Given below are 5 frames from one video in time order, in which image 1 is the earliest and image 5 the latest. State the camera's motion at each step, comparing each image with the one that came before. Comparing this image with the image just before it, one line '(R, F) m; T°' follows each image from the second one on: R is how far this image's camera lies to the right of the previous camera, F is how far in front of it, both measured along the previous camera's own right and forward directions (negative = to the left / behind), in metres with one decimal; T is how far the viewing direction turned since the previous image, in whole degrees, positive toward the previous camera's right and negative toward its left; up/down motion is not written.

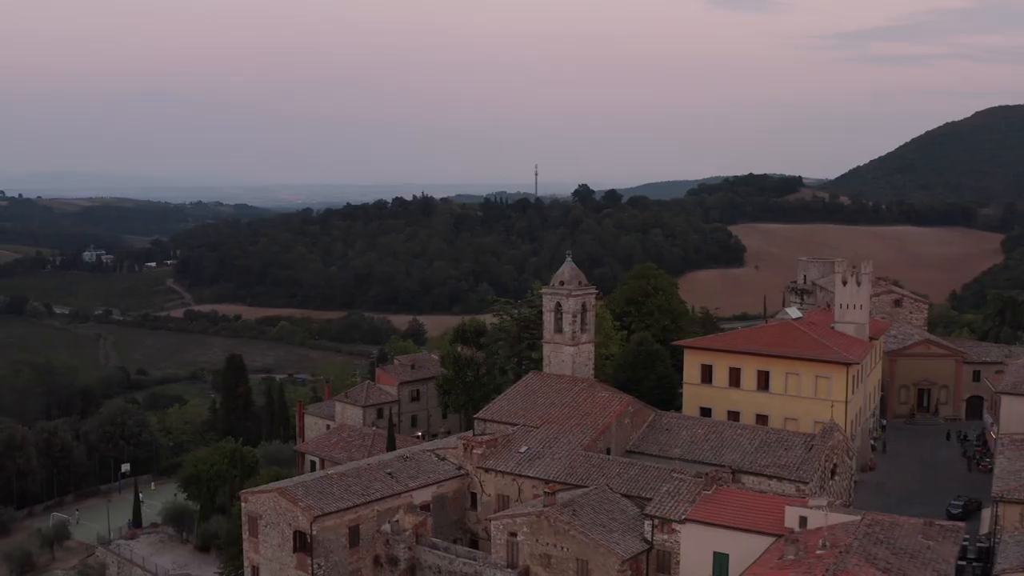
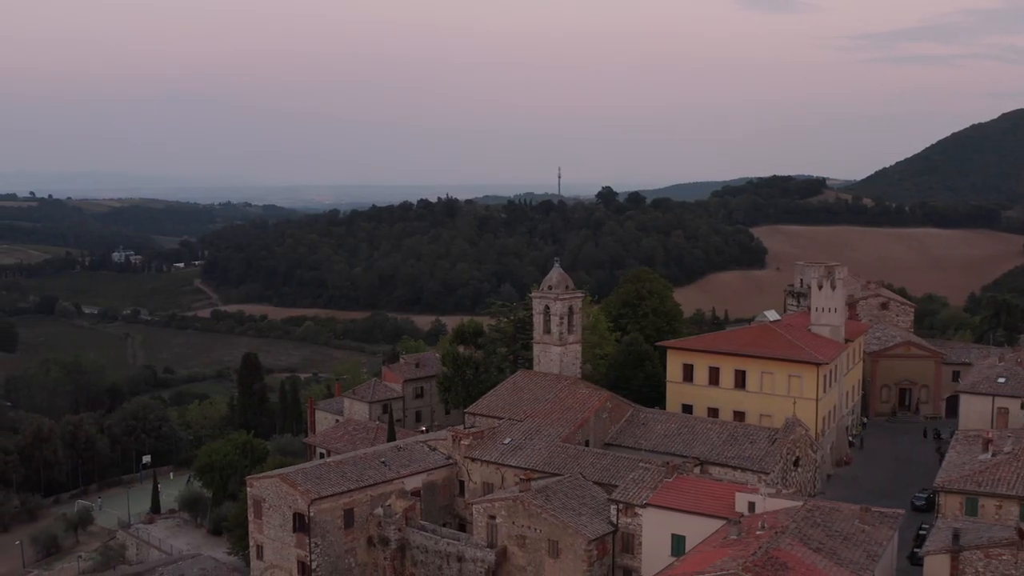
(+1.0, -1.8) m; -2°
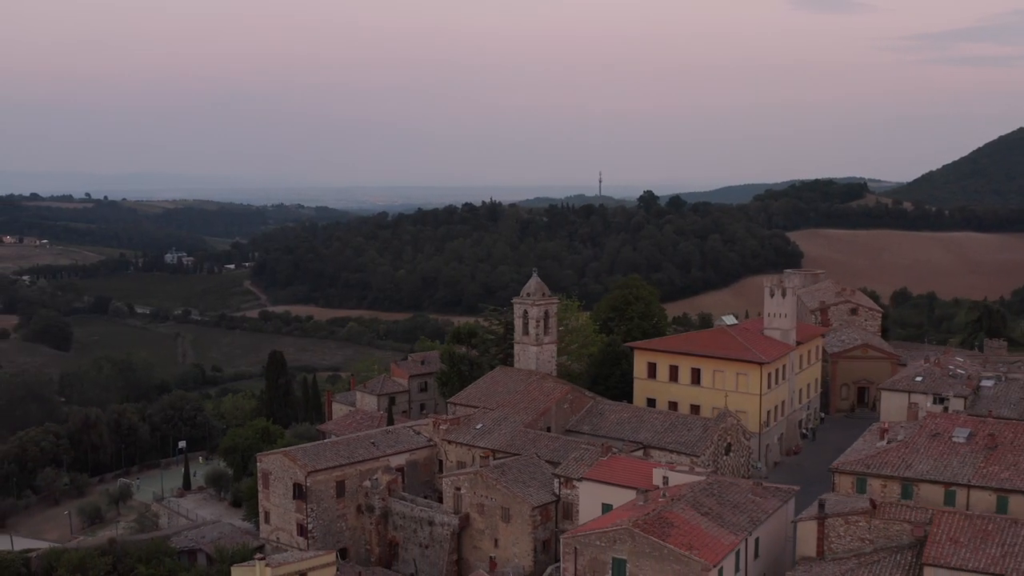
(+2.3, -3.8) m; -3°
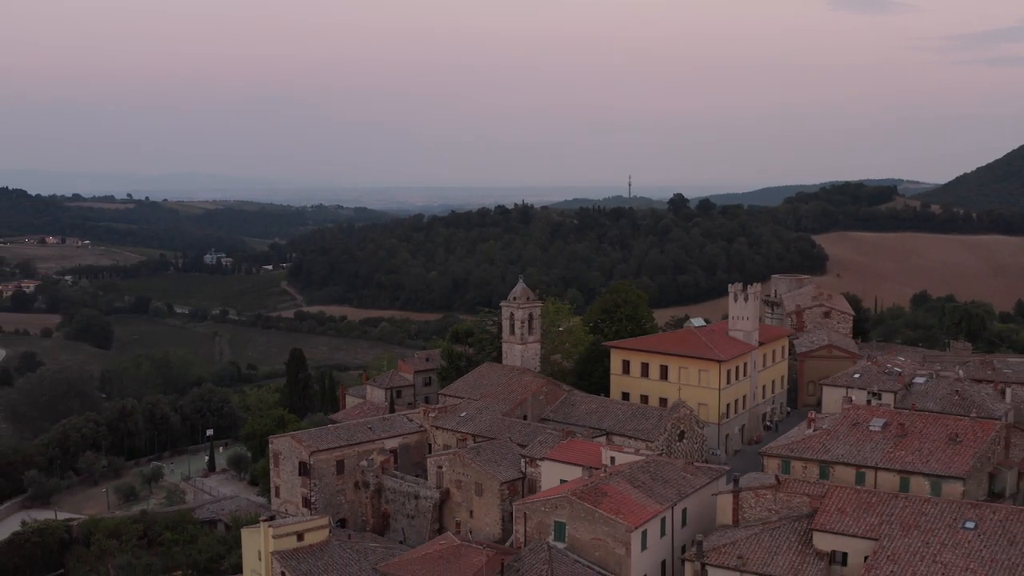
(+1.9, -3.7) m; -2°
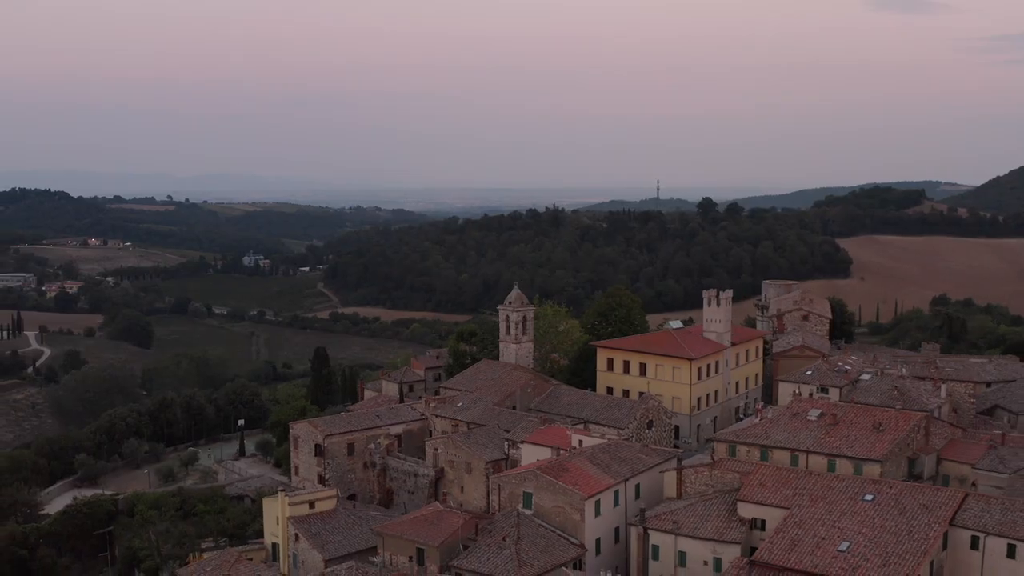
(+1.7, -4.2) m; -2°
